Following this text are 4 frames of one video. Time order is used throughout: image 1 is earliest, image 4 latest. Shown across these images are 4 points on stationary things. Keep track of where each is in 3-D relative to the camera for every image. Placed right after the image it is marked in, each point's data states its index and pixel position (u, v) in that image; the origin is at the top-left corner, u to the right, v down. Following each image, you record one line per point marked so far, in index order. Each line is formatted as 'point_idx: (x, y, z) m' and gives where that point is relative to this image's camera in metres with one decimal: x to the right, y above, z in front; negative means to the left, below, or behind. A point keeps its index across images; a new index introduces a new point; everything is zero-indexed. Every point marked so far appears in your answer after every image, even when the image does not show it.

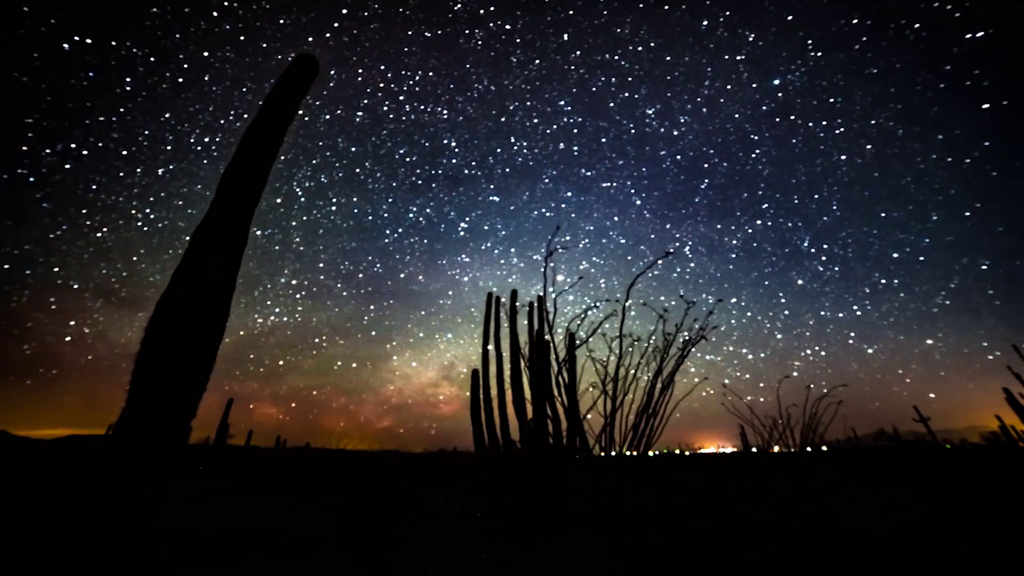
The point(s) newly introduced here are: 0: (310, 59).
0: (-2.6, +2.8, +5.9) m
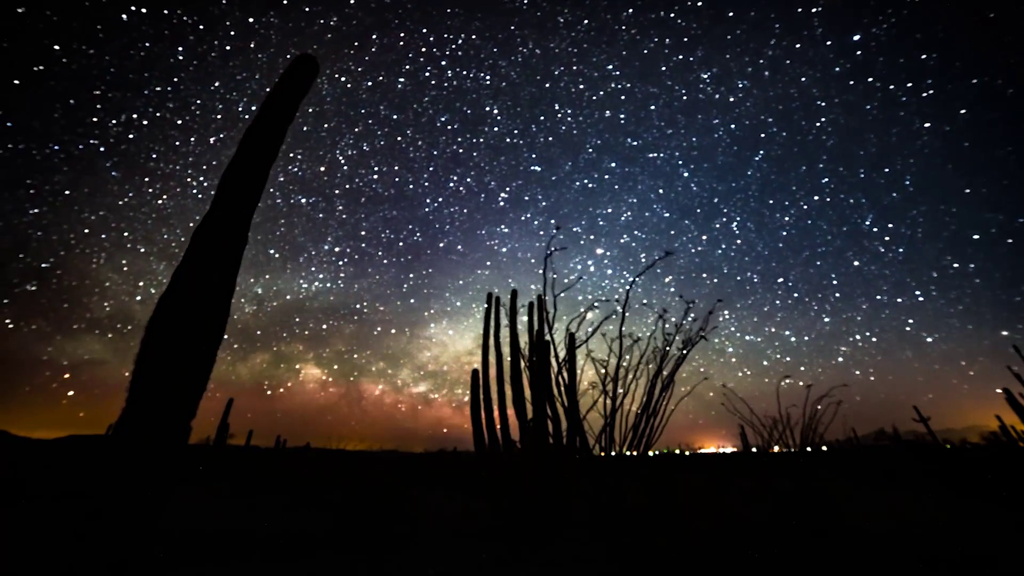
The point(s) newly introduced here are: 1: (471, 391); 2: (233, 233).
0: (-2.5, +2.9, +5.9) m
1: (-0.6, -1.6, +7.1) m
2: (-3.1, +0.6, +5.0) m
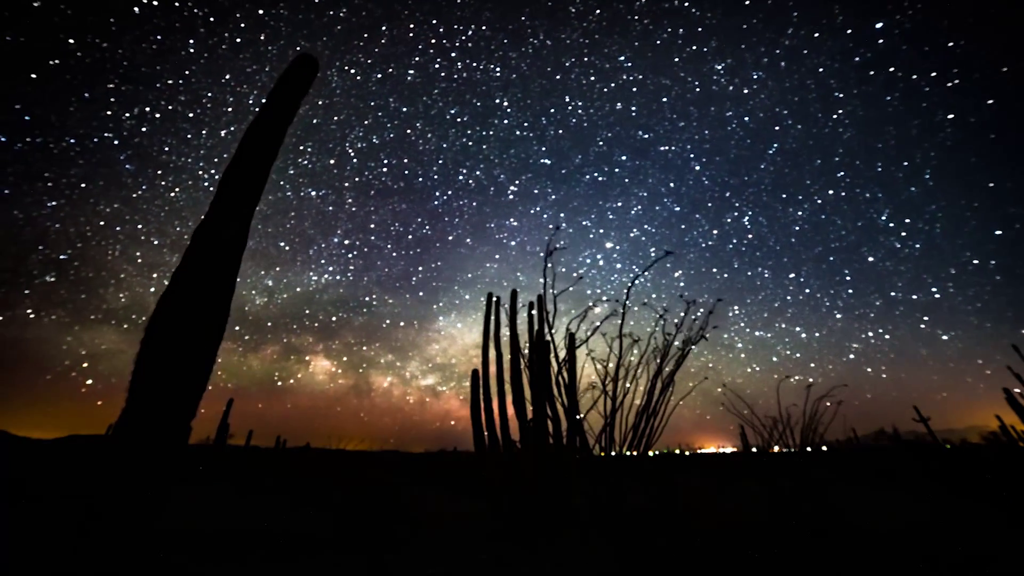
0: (-2.5, +2.9, +5.8) m
1: (-0.6, -1.6, +7.1) m
2: (-3.1, +0.6, +5.0) m
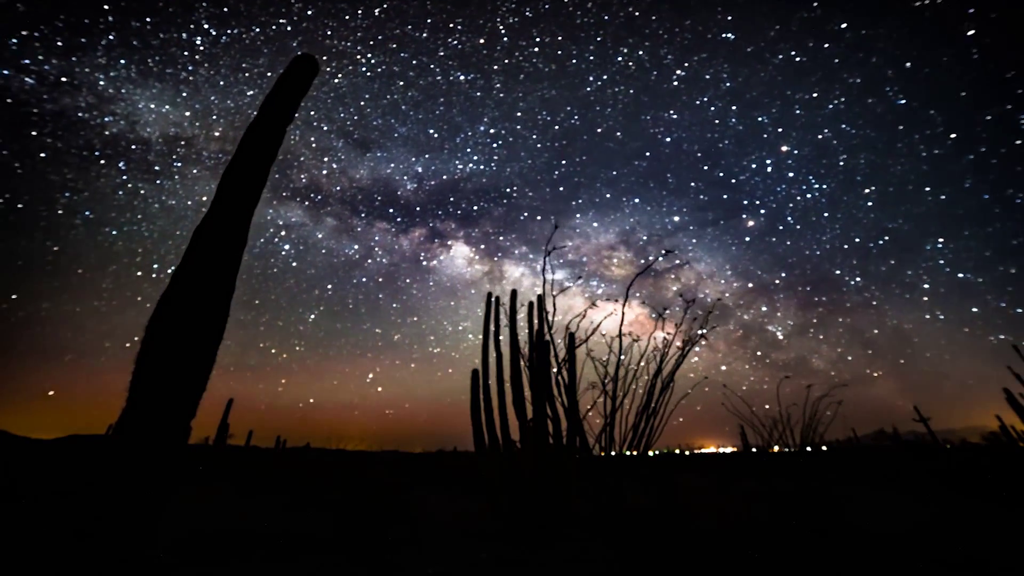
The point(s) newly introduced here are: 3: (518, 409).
0: (-2.5, +3.1, +5.4) m
1: (-0.6, -1.3, +7.1) m
2: (-3.4, +0.8, +5.4) m
3: (+0.1, -1.6, +7.1) m
